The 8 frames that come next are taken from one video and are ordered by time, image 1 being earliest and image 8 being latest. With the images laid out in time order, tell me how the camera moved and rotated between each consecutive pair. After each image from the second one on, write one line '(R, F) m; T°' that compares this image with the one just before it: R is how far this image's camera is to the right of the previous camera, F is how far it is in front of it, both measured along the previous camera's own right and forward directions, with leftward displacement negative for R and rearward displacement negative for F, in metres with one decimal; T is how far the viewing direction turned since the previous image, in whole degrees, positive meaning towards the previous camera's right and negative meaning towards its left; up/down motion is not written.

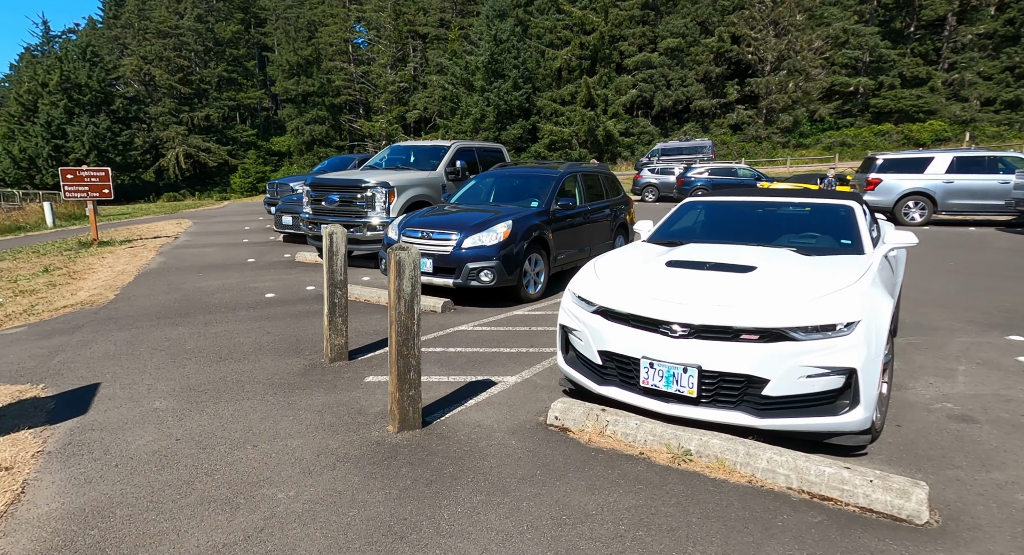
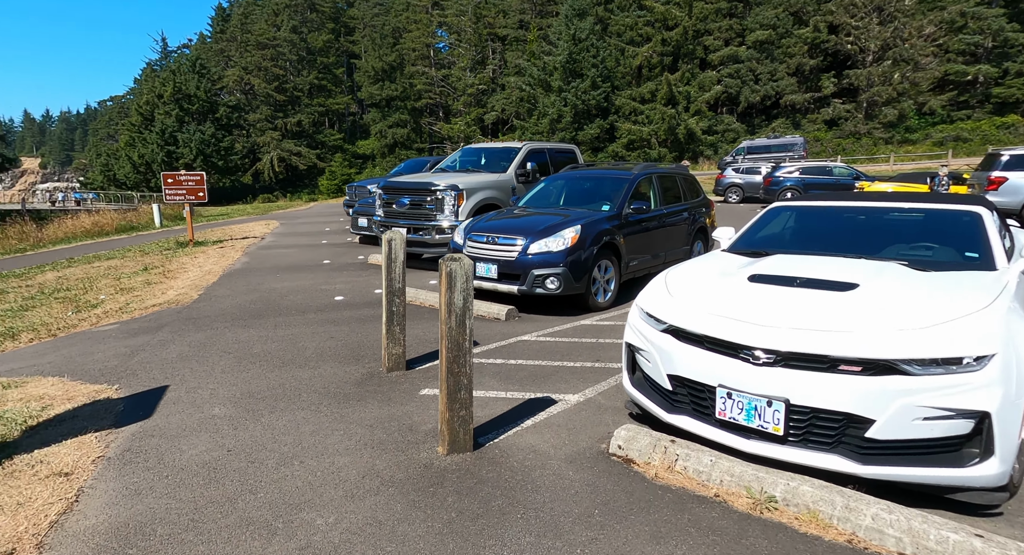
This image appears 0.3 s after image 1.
(+0.1, +0.3) m; -7°
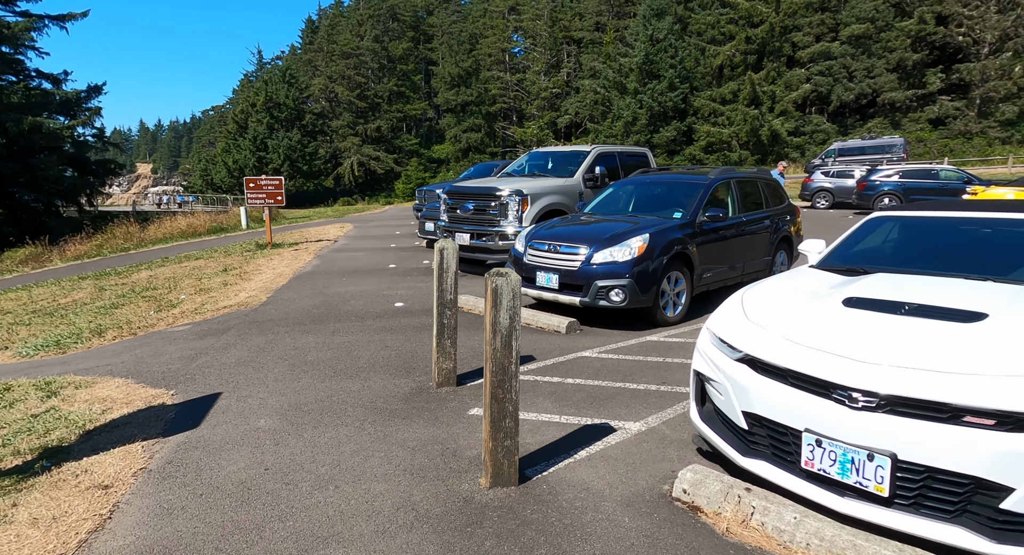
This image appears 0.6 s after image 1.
(+0.1, +0.3) m; -7°
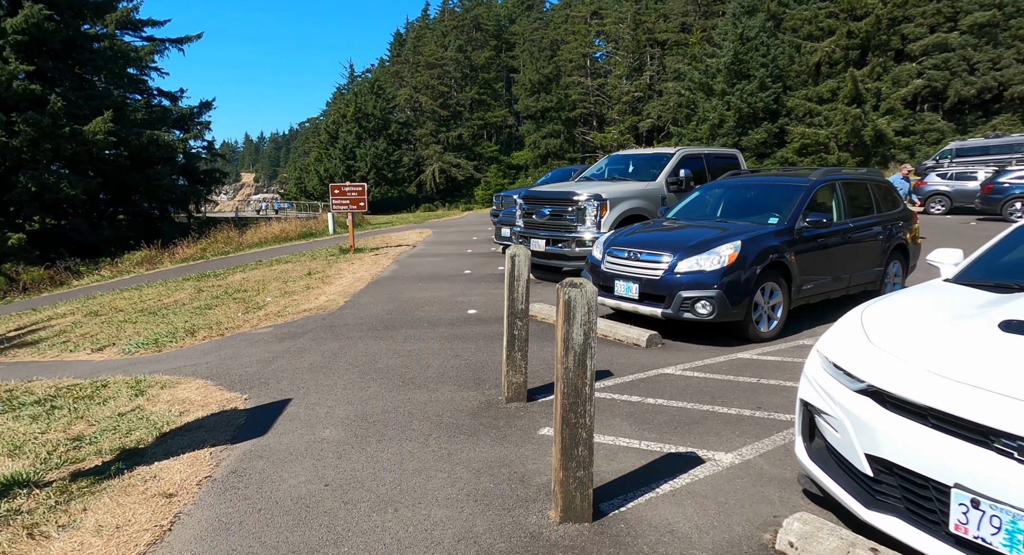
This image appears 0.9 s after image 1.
(0.0, +0.3) m; -7°
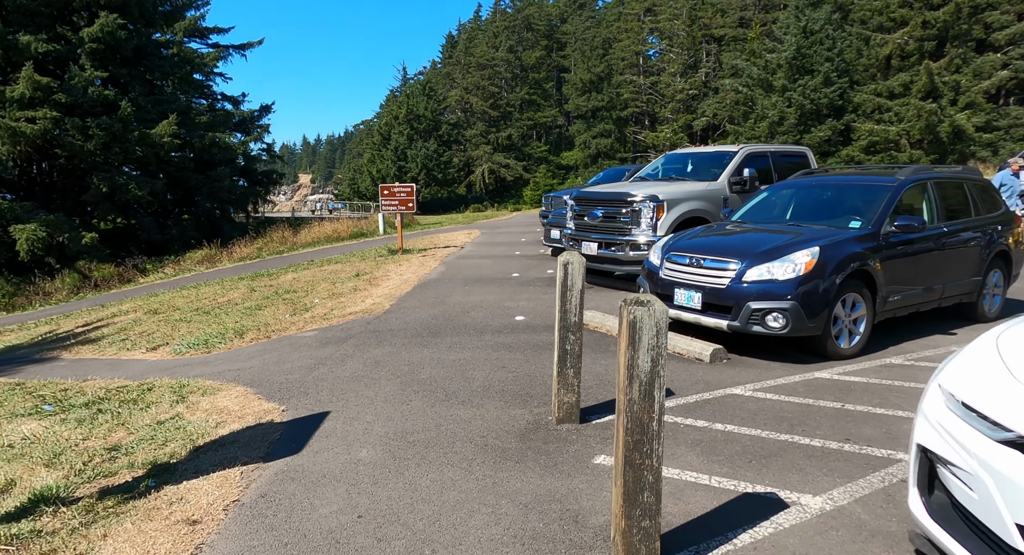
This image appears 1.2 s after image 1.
(0.0, +0.4) m; -5°
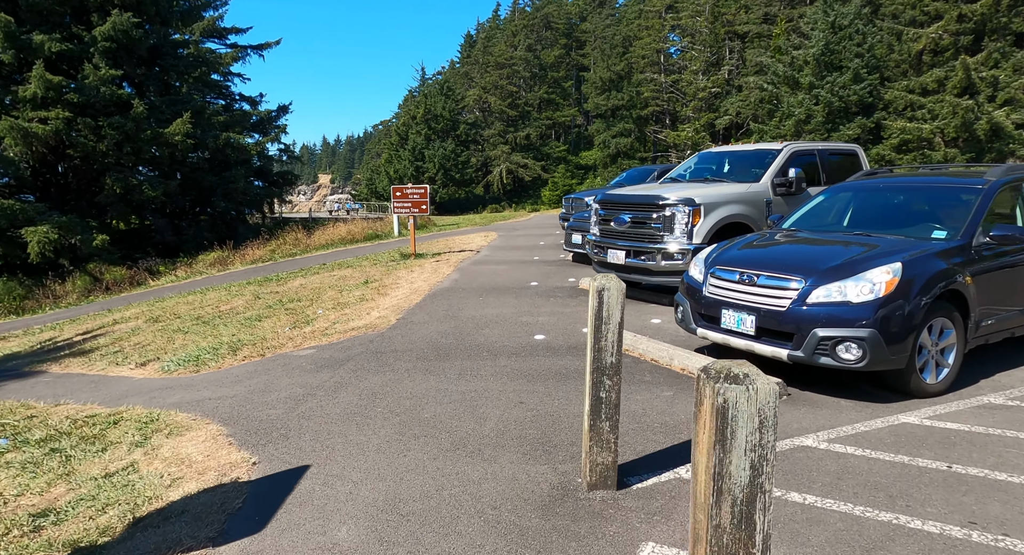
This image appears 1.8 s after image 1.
(0.0, +0.8) m; -2°
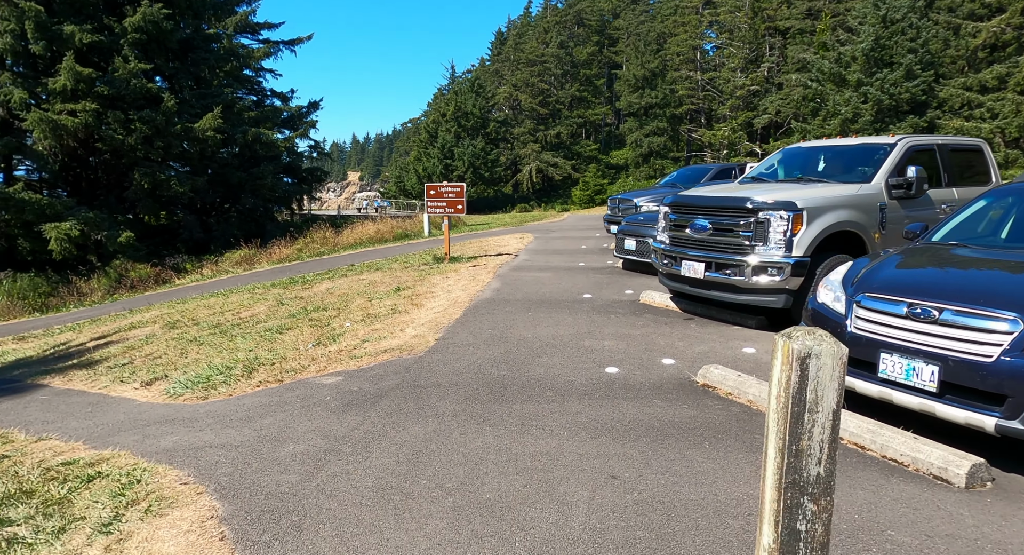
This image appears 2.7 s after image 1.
(-0.4, +1.2) m; -2°
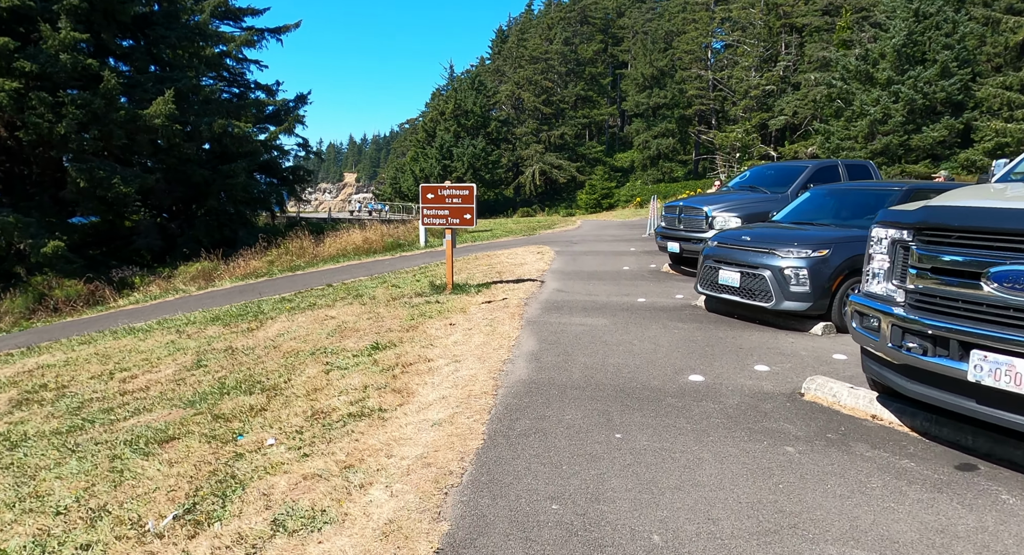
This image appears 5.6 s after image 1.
(-0.5, +4.0) m; 0°
